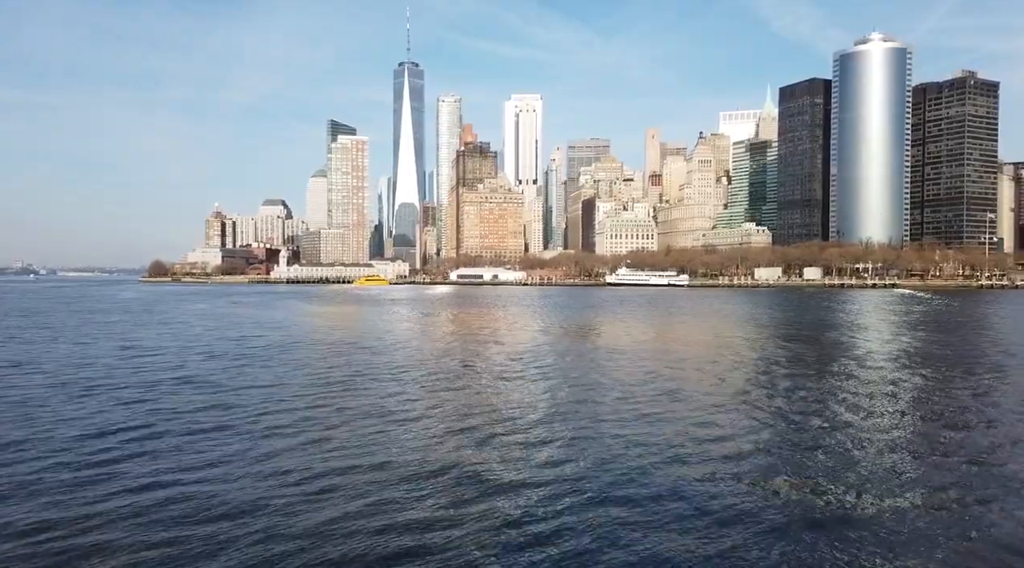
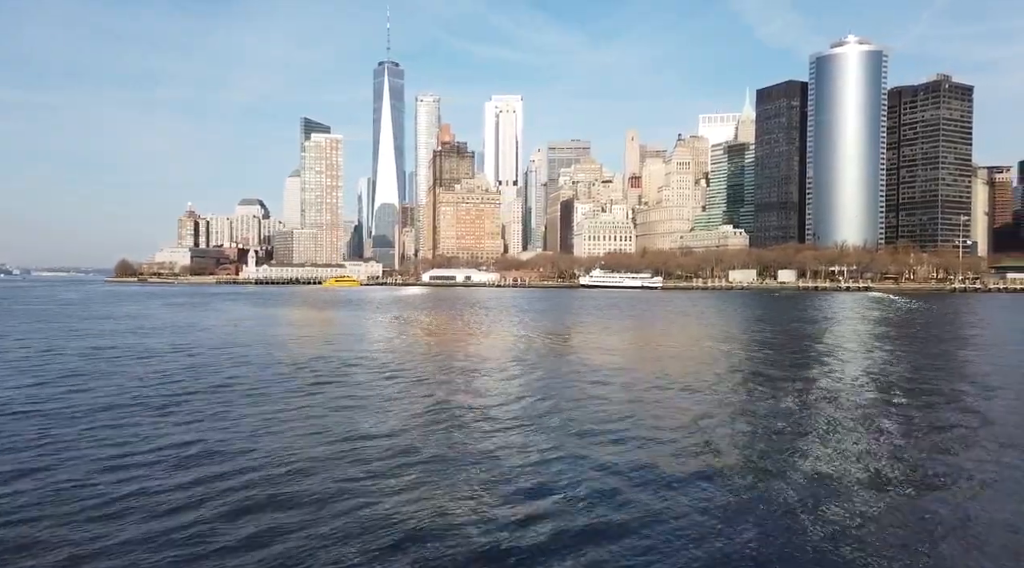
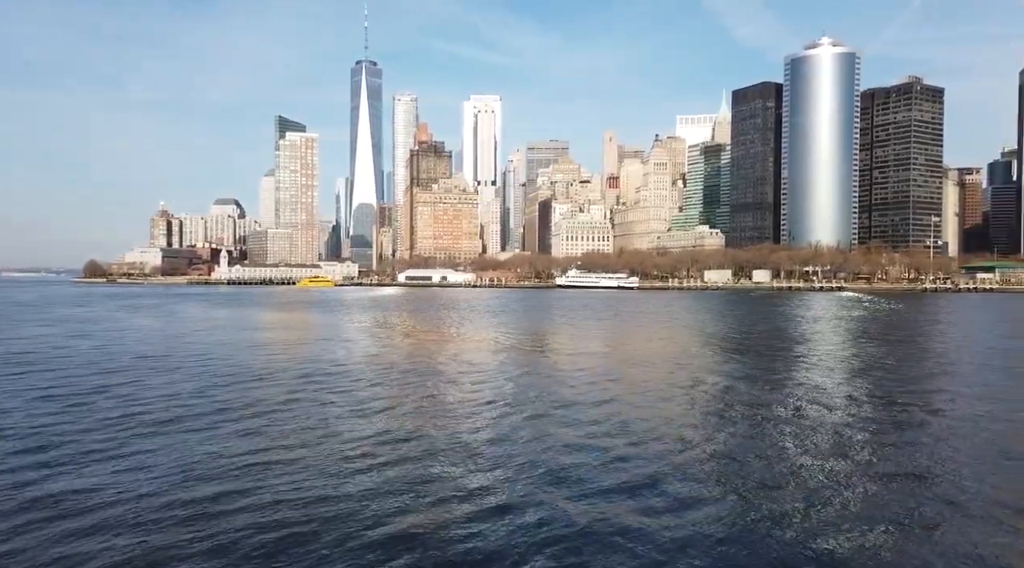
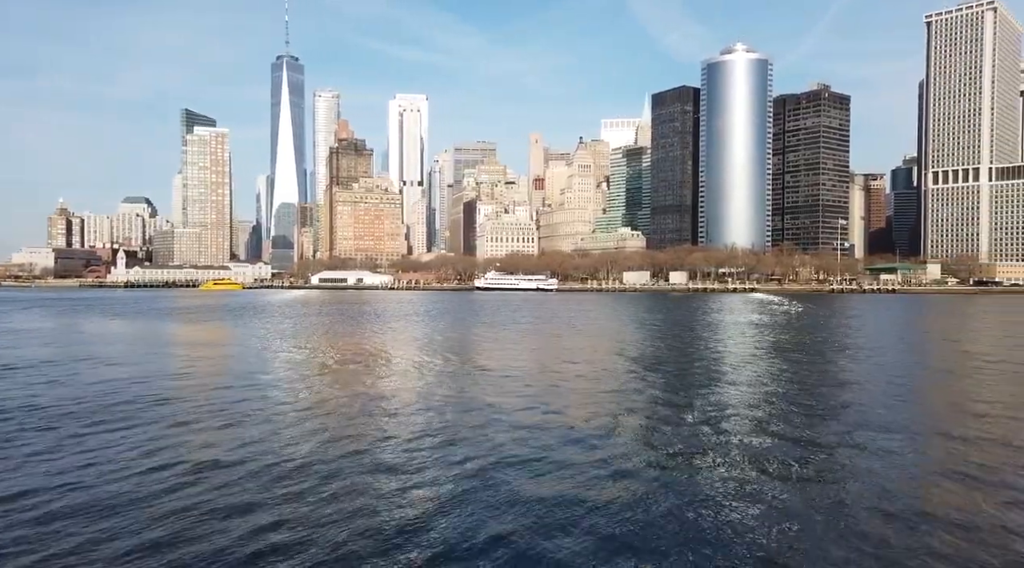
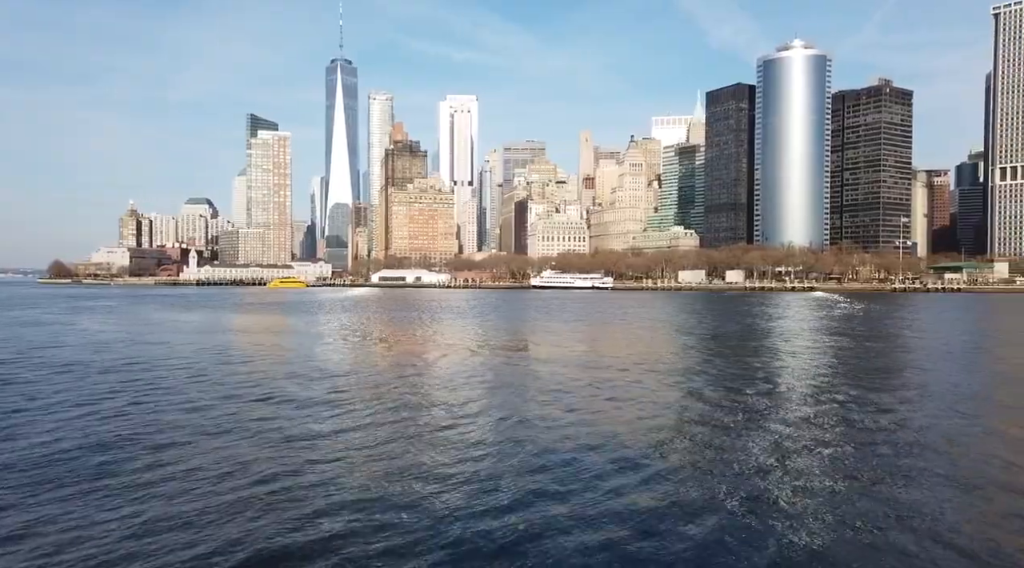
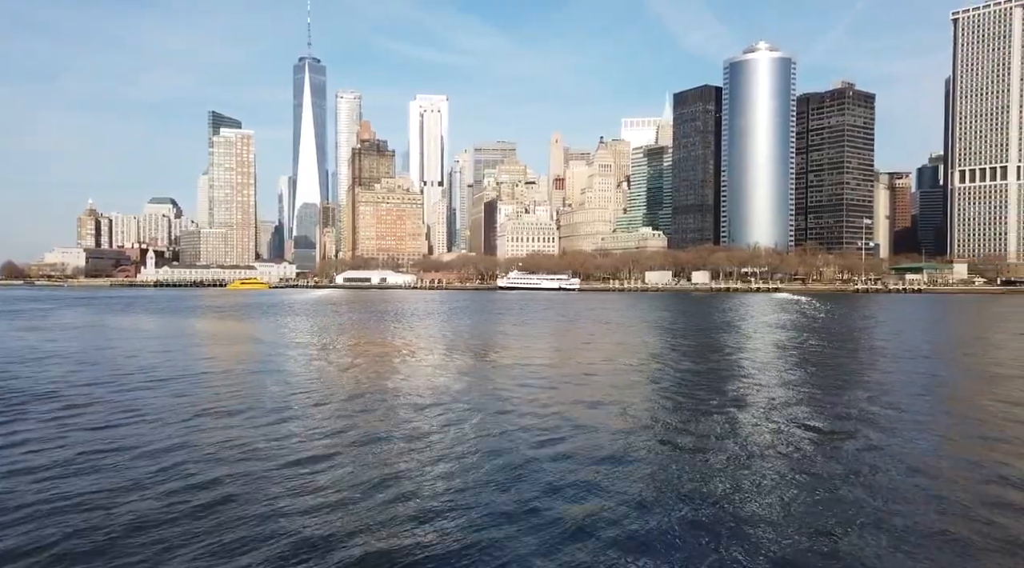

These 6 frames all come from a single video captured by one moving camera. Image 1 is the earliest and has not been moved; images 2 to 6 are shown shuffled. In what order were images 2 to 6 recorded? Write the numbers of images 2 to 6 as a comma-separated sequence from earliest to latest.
2, 3, 5, 6, 4
